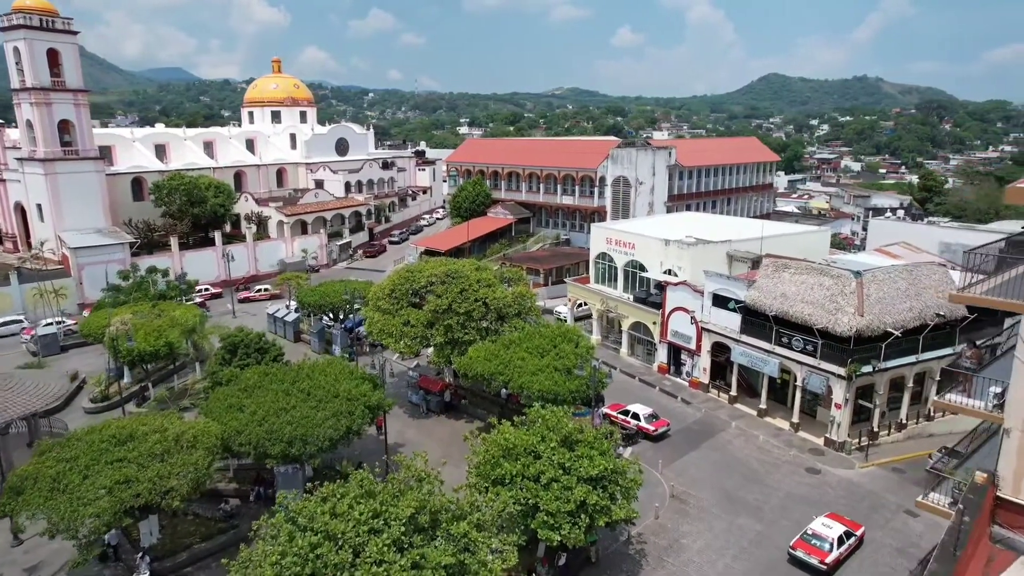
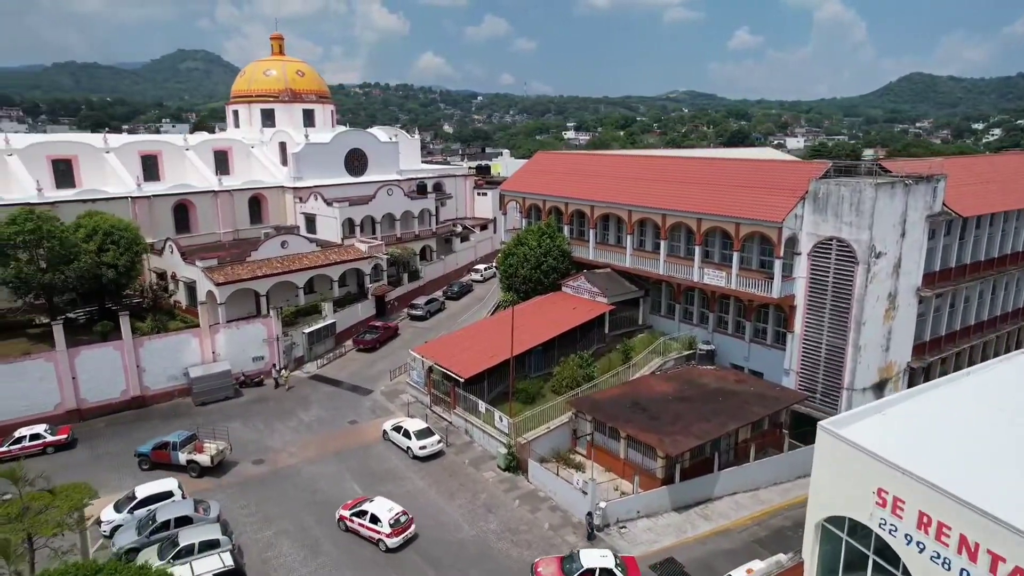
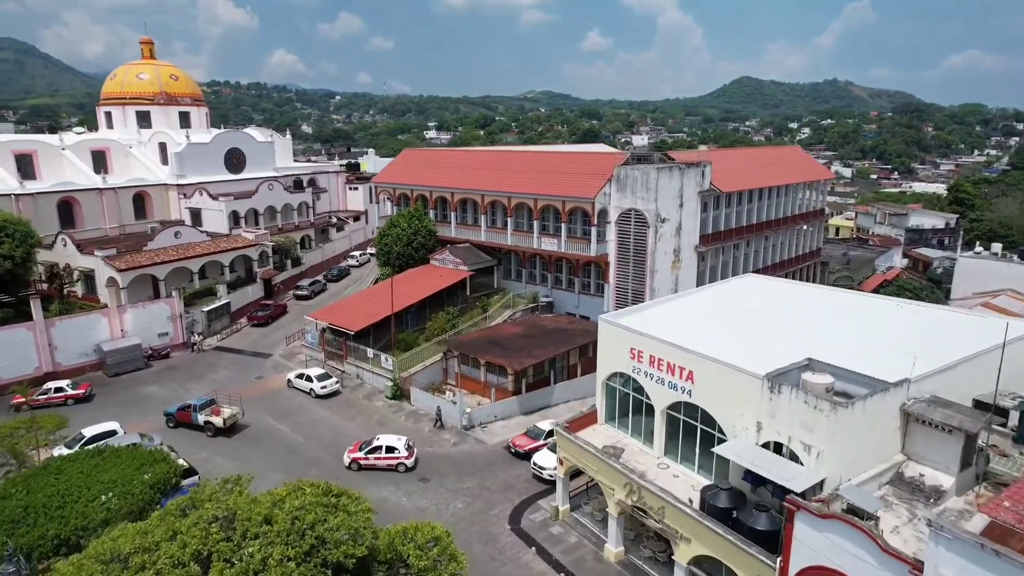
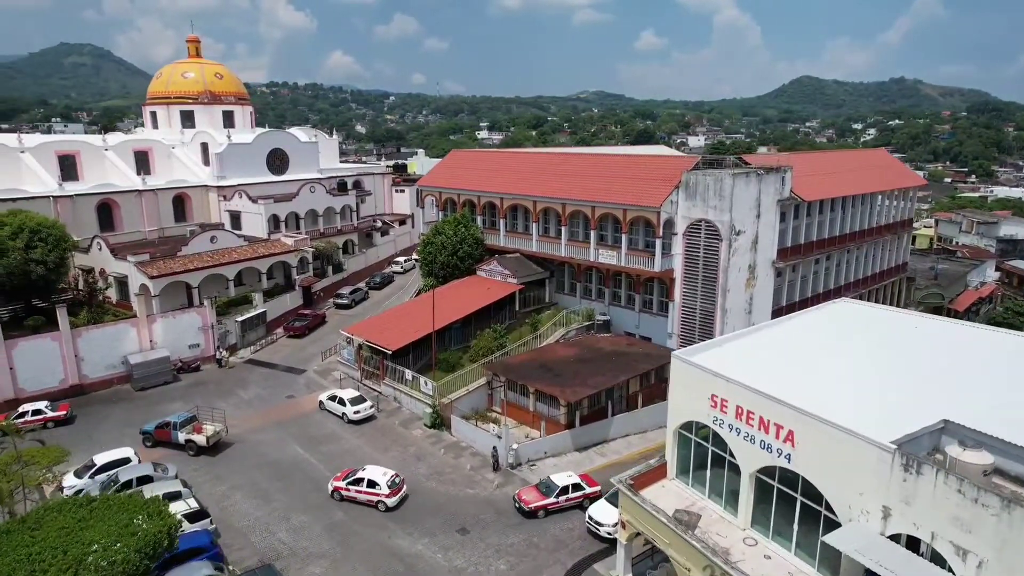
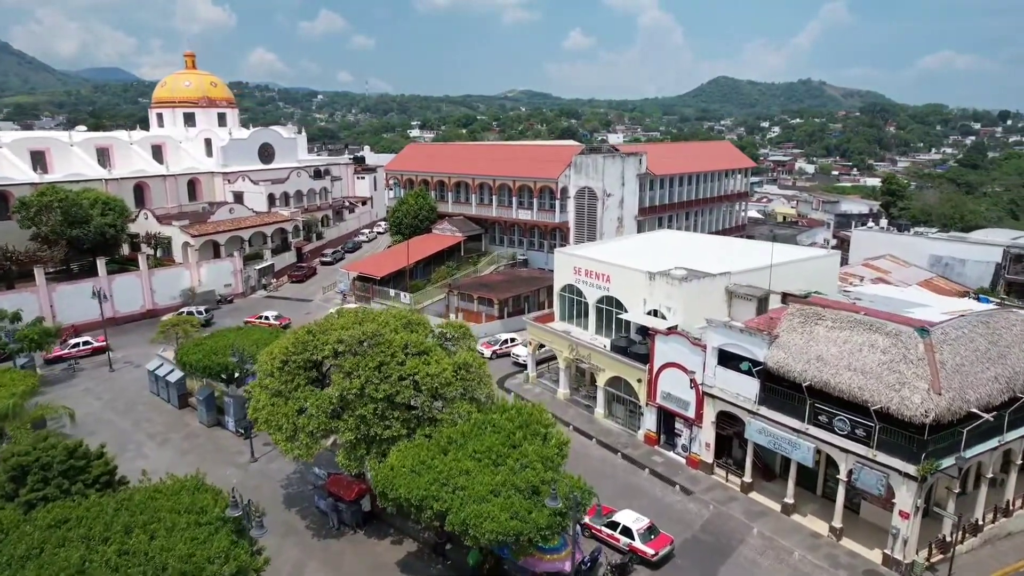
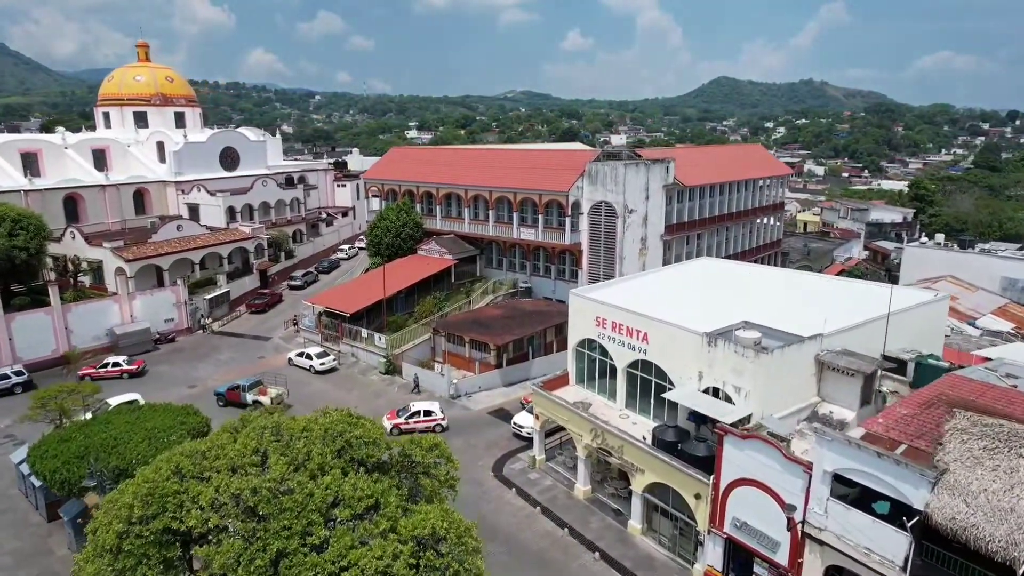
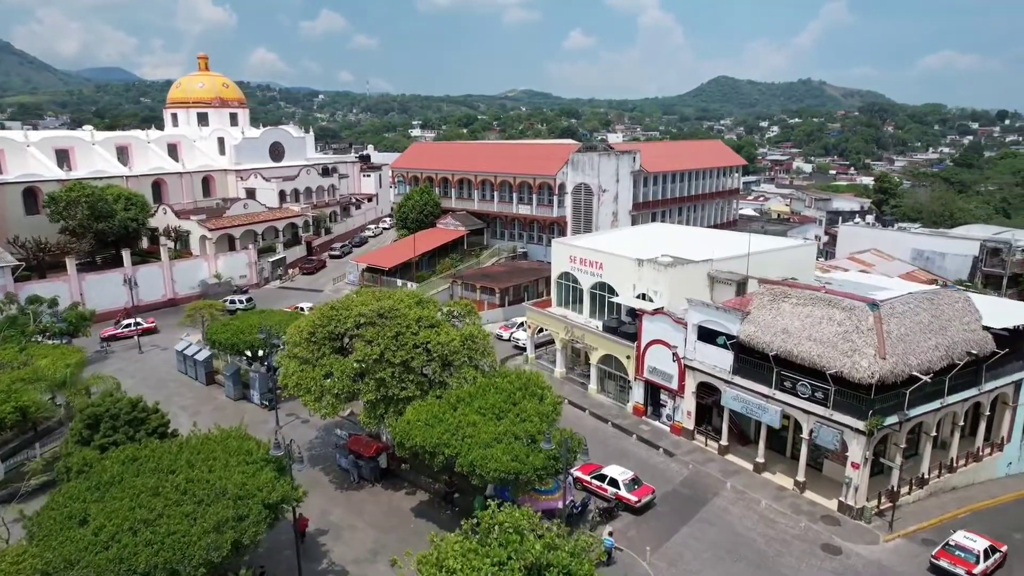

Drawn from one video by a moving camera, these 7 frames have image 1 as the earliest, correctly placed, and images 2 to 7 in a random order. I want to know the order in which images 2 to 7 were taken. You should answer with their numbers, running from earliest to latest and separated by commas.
7, 5, 6, 3, 4, 2
